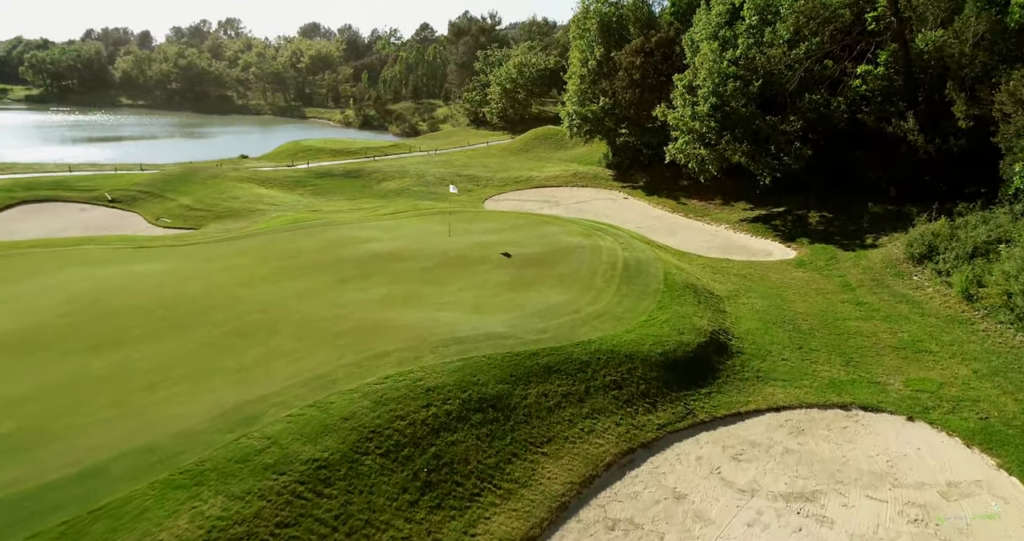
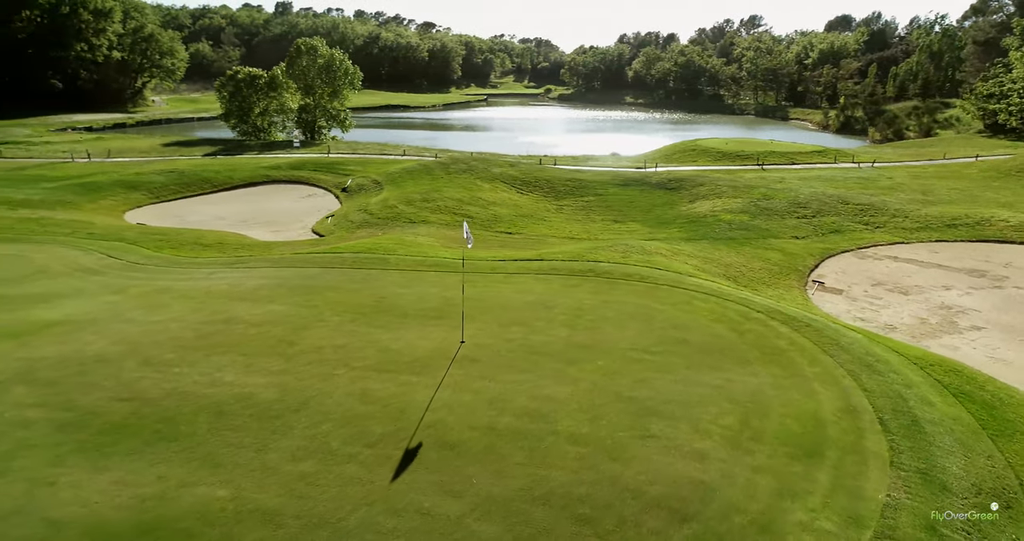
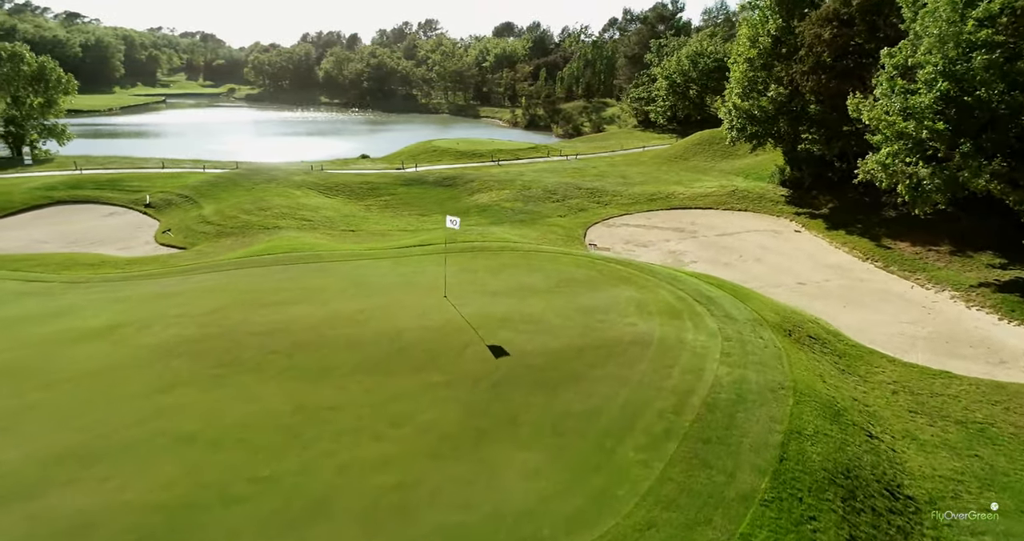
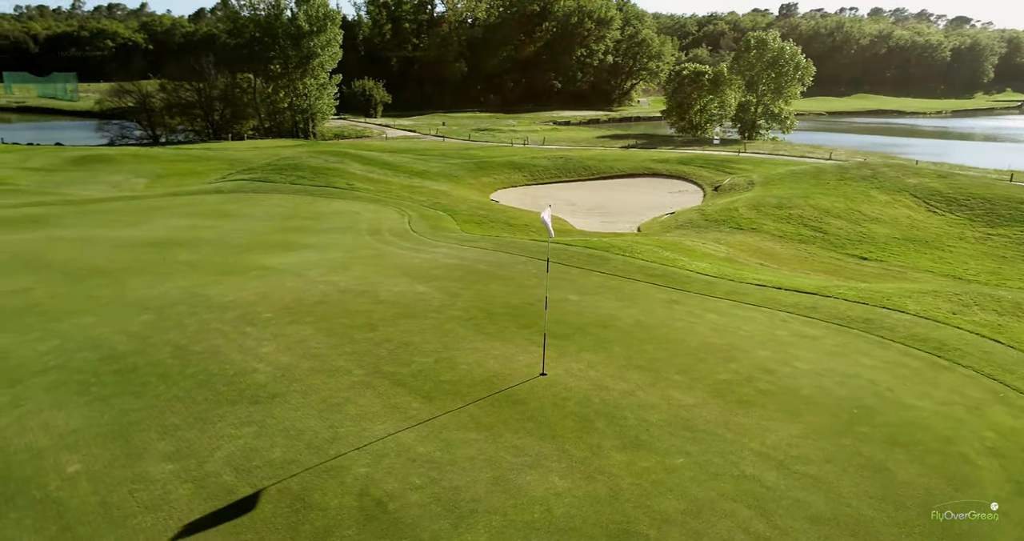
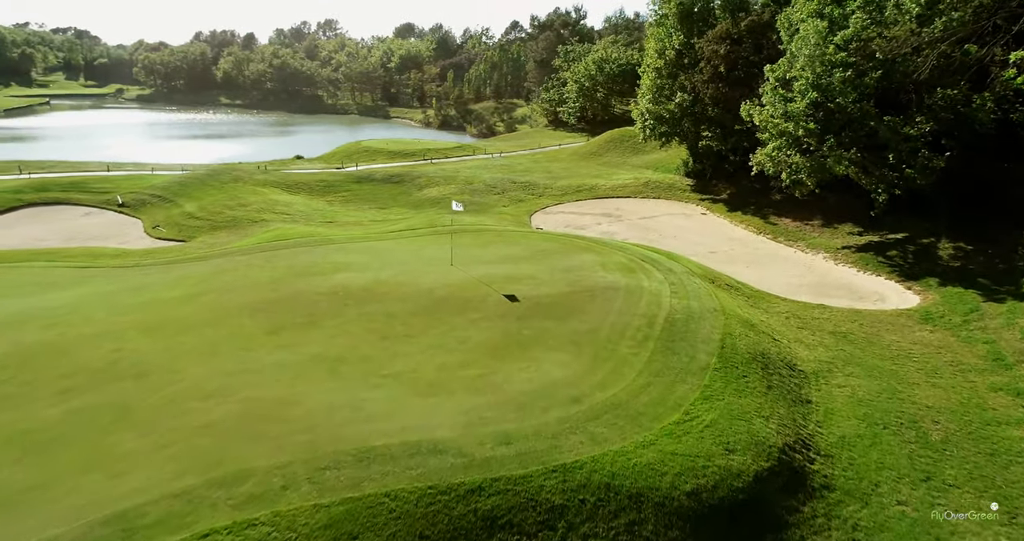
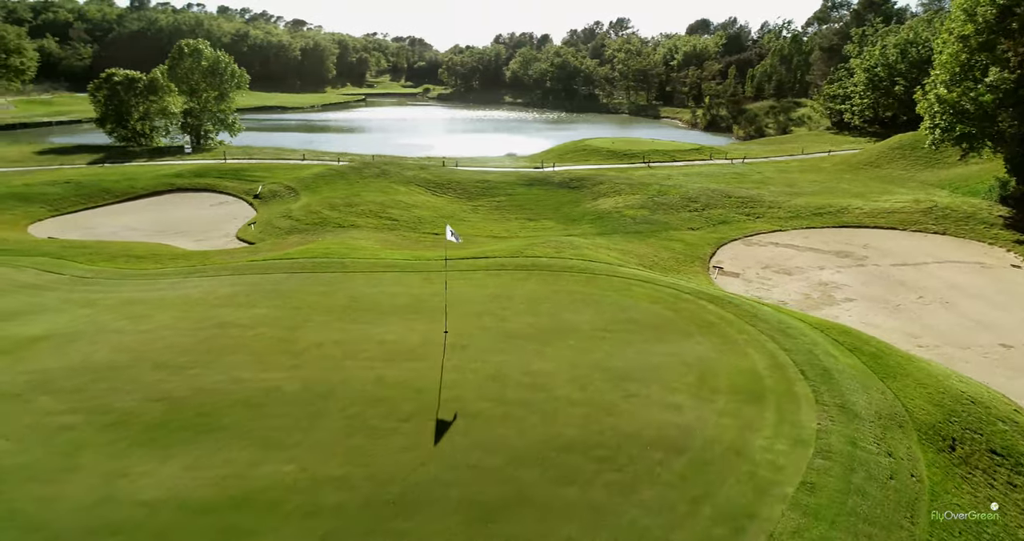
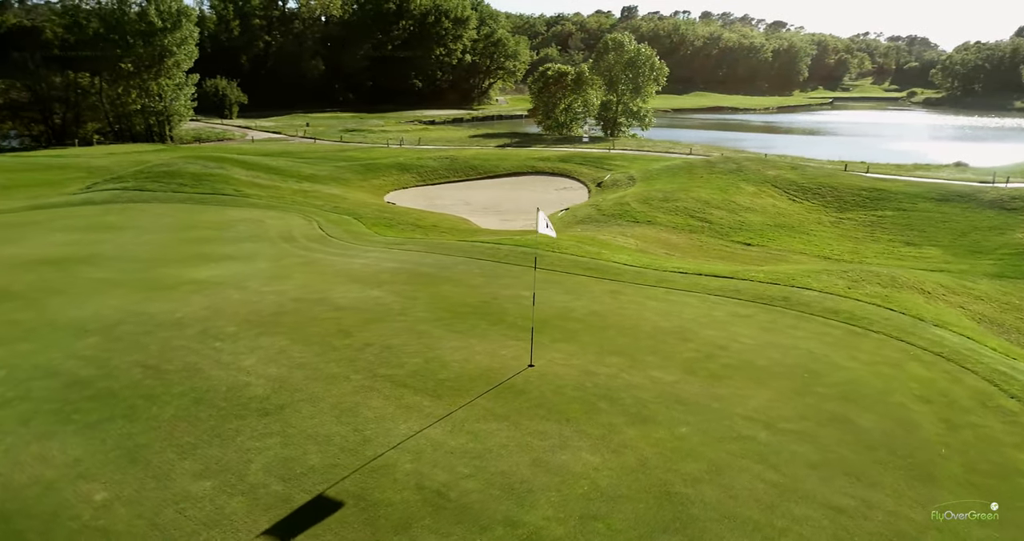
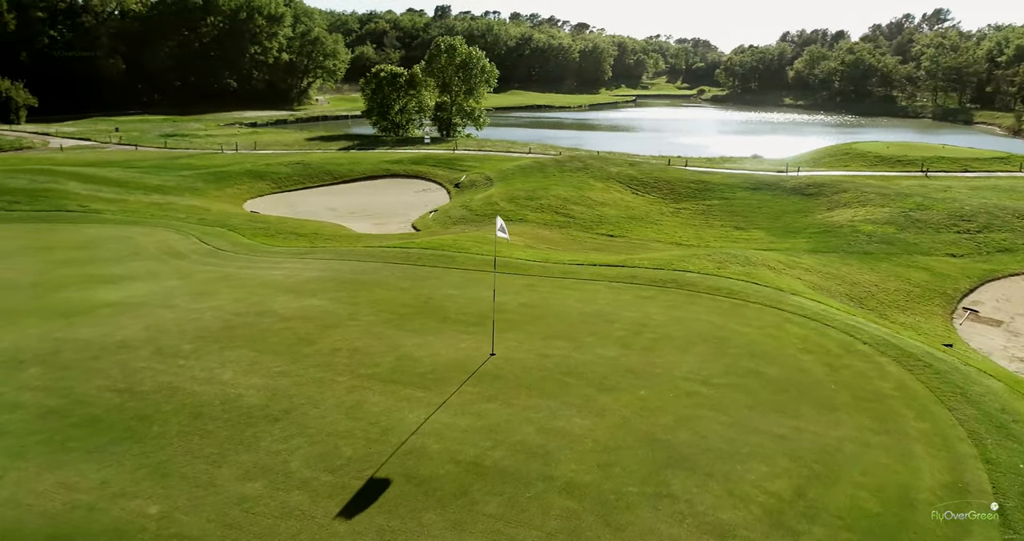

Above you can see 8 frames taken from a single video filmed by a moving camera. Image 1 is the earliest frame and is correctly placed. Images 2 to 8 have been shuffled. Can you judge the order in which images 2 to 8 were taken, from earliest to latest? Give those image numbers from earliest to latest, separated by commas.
5, 3, 6, 2, 8, 7, 4
